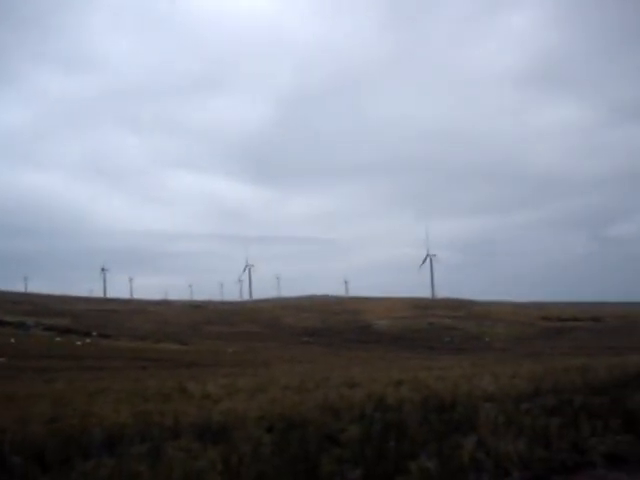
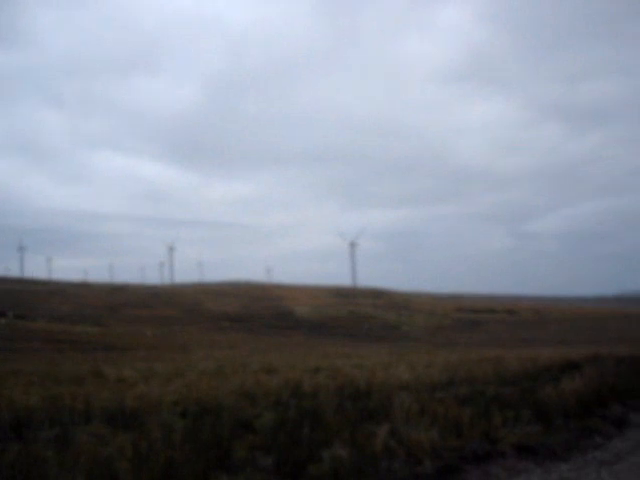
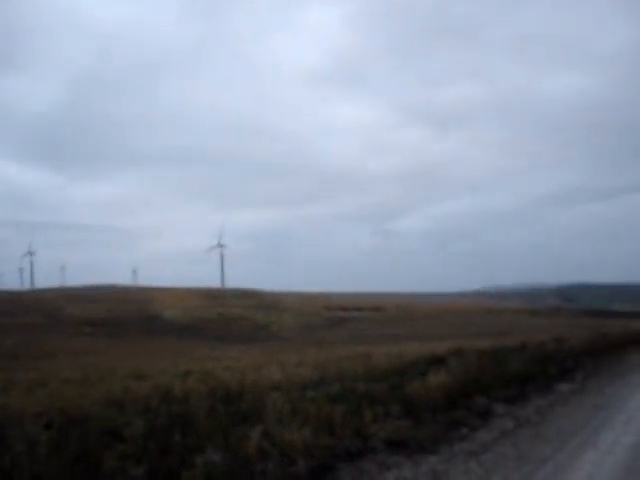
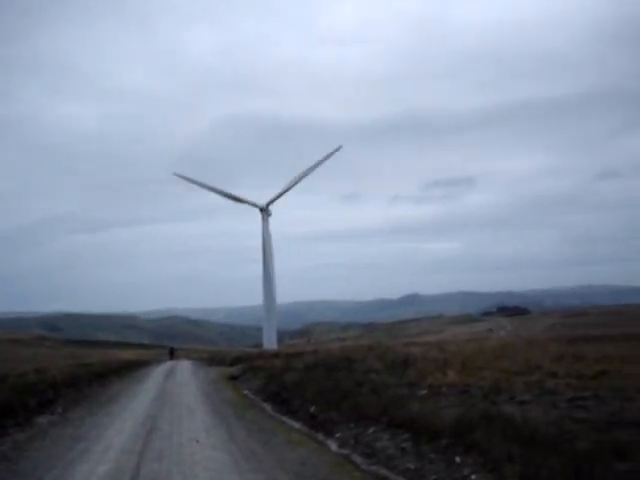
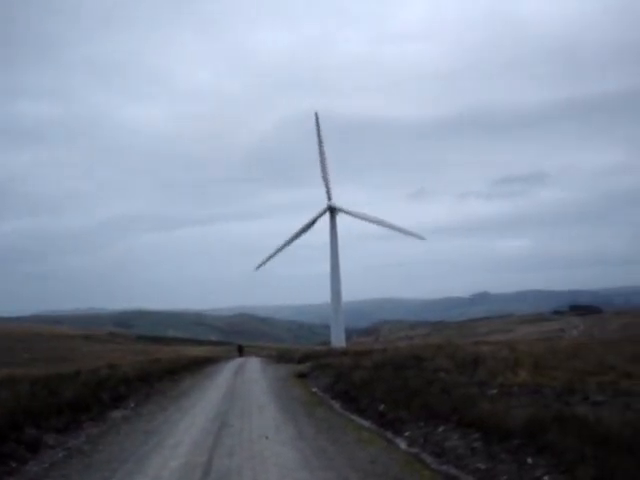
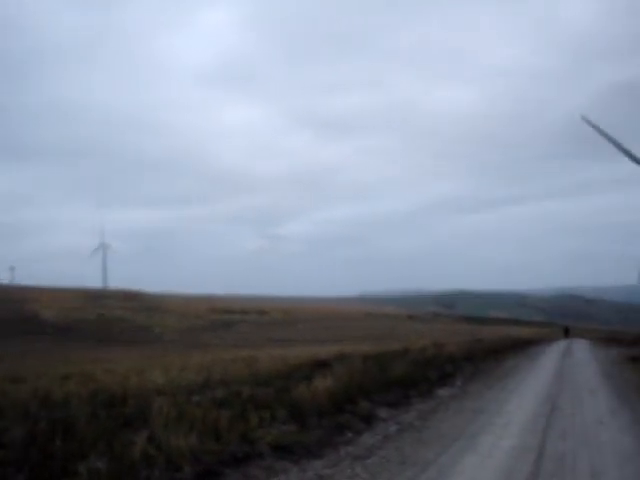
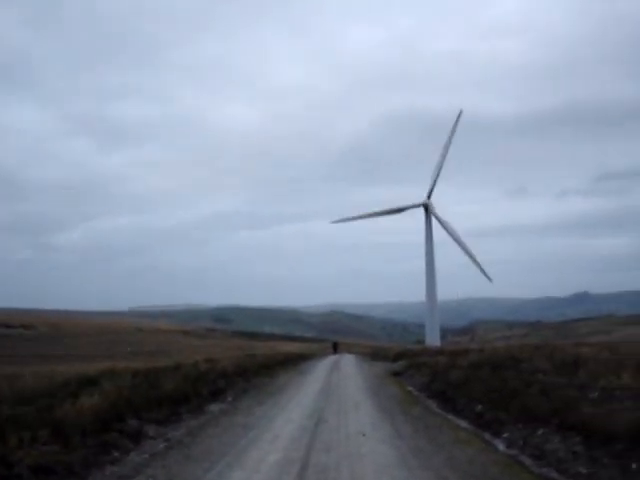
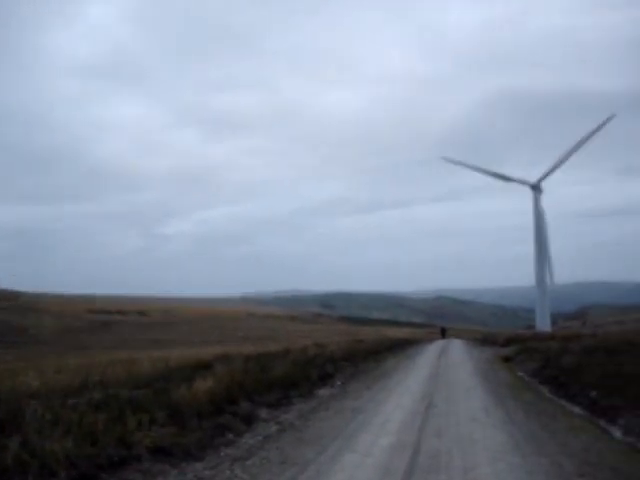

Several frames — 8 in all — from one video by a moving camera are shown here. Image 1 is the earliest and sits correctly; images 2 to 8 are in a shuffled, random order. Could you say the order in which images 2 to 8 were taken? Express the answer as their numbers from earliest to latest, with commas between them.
2, 3, 6, 8, 7, 5, 4
